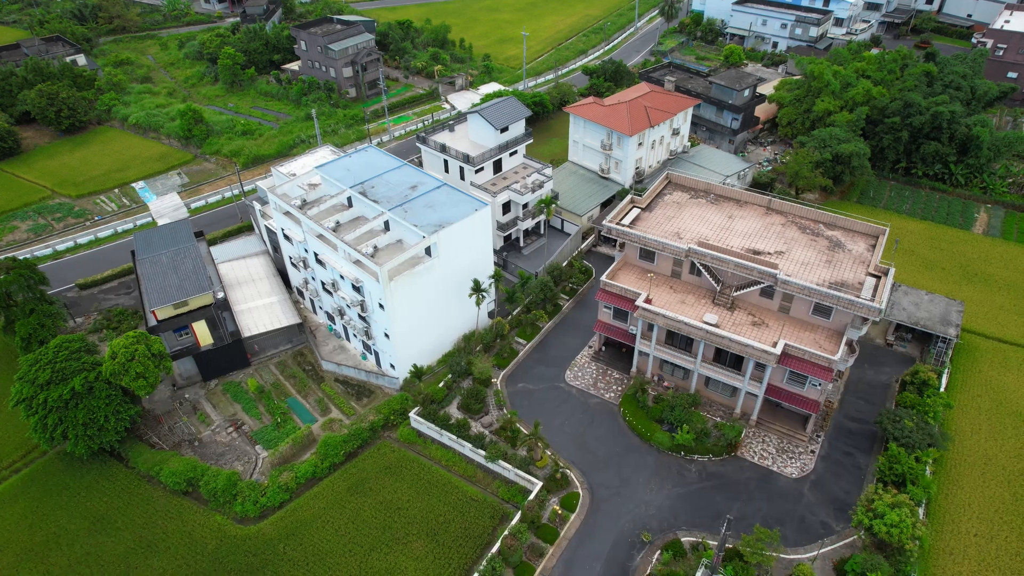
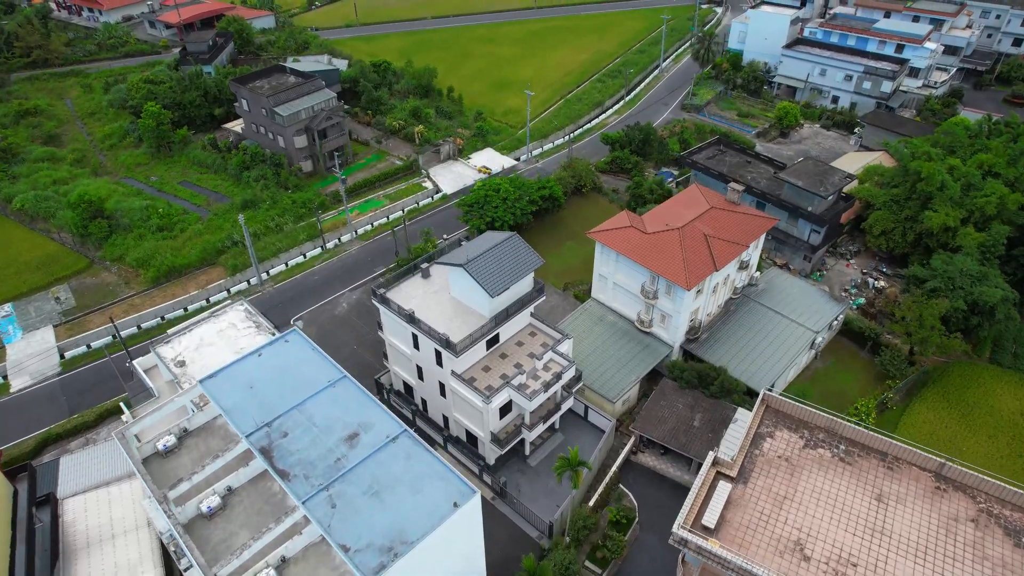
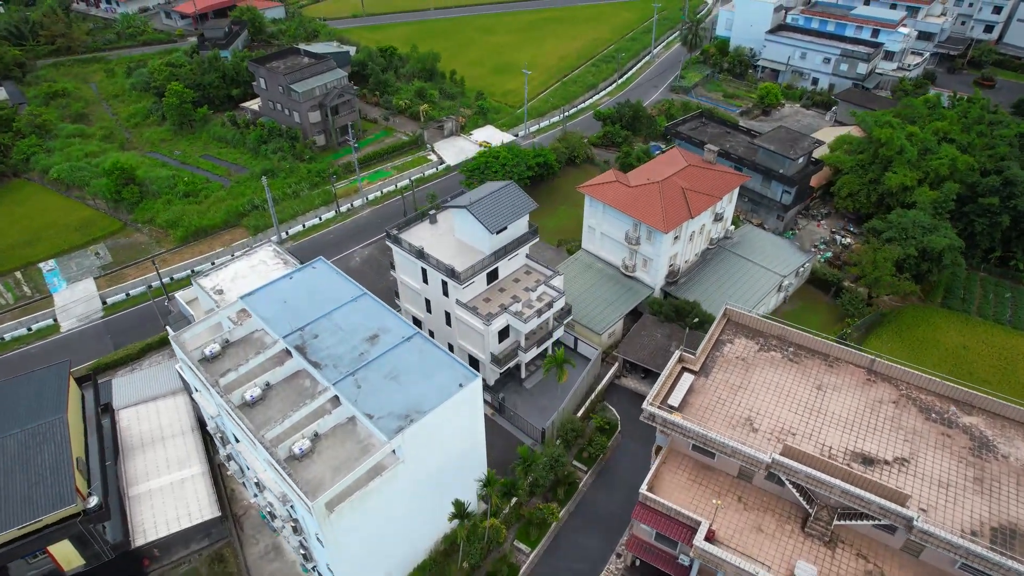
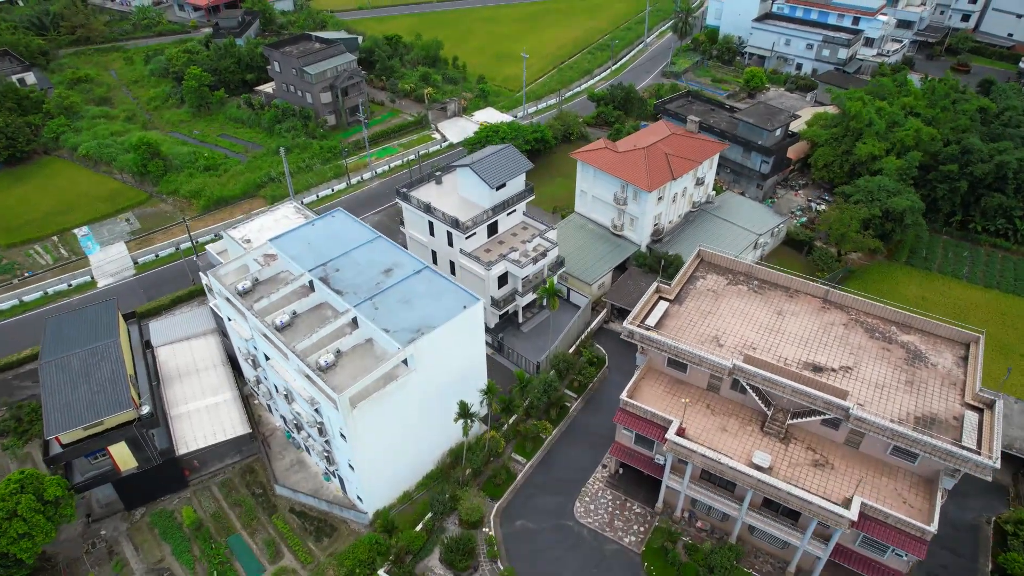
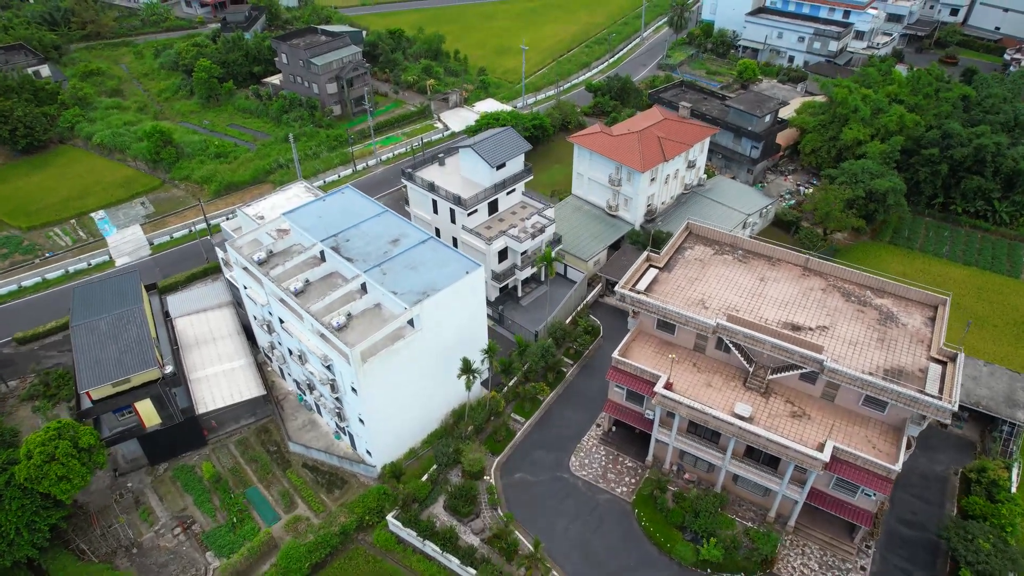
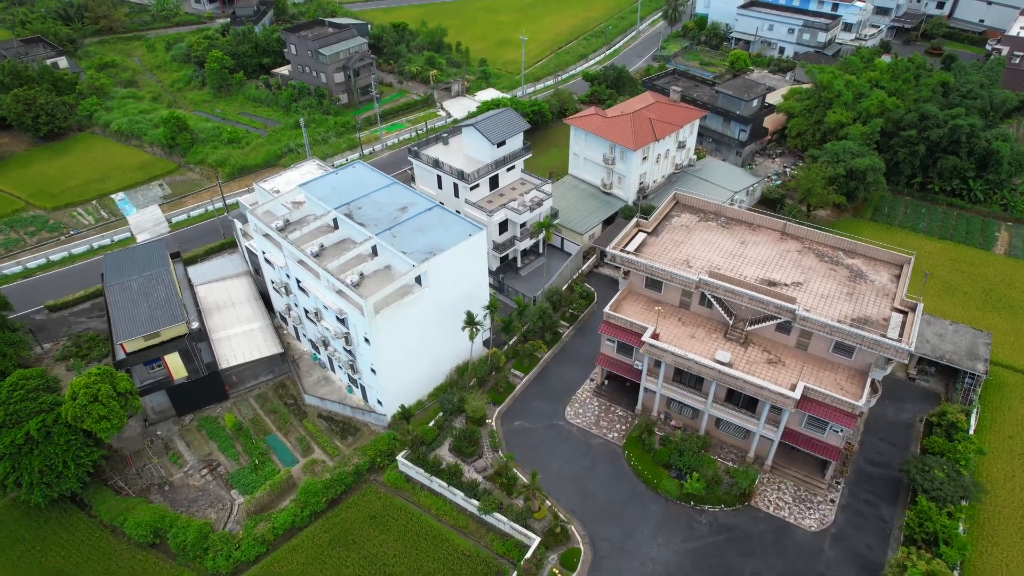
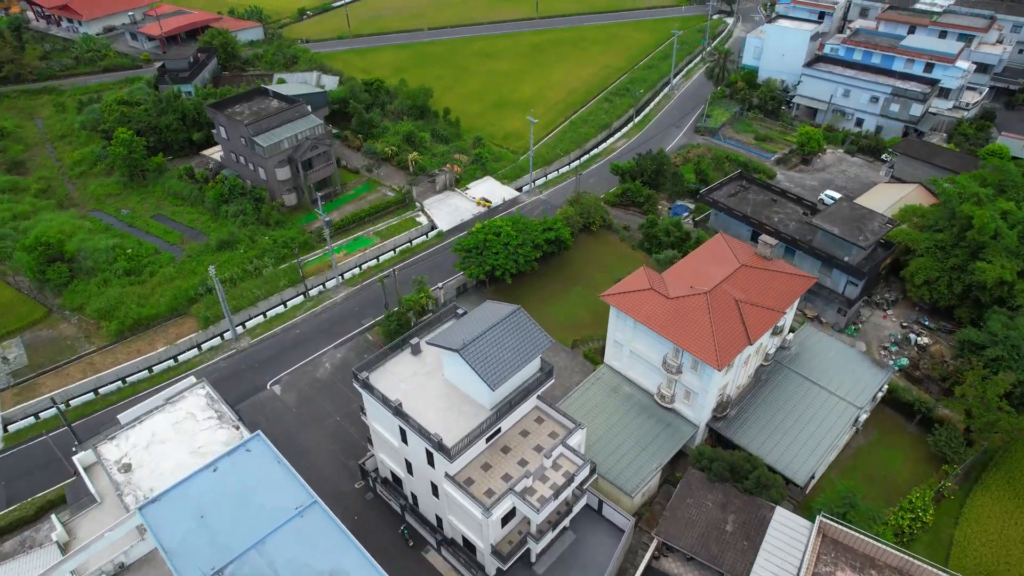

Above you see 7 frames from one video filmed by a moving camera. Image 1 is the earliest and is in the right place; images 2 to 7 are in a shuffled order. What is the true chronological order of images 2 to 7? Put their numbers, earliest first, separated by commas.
6, 5, 4, 3, 2, 7
